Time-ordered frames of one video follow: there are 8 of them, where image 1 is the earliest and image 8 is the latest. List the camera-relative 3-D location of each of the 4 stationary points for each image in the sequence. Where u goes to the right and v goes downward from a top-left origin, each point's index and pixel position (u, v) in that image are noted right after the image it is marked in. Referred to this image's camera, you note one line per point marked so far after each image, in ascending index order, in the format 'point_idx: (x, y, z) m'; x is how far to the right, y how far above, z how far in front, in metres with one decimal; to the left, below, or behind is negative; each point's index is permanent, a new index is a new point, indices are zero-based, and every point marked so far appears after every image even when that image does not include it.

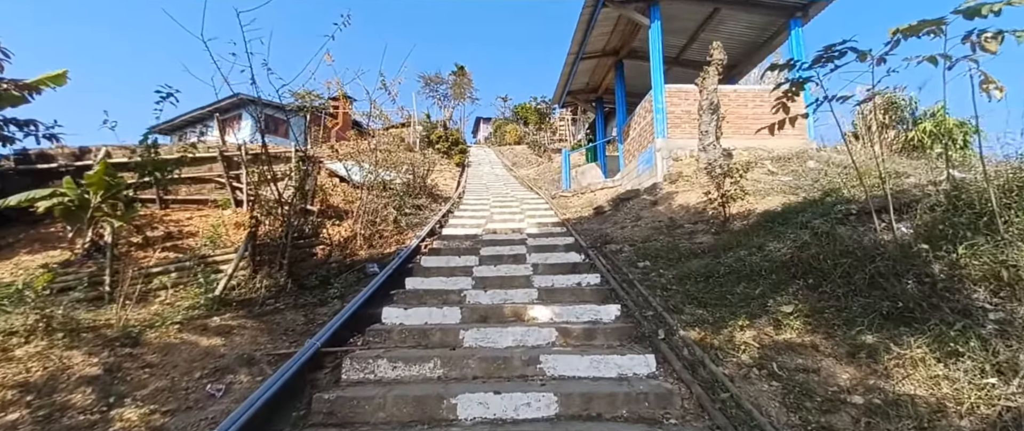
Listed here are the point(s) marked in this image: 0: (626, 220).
0: (+1.4, -0.1, +5.4) m
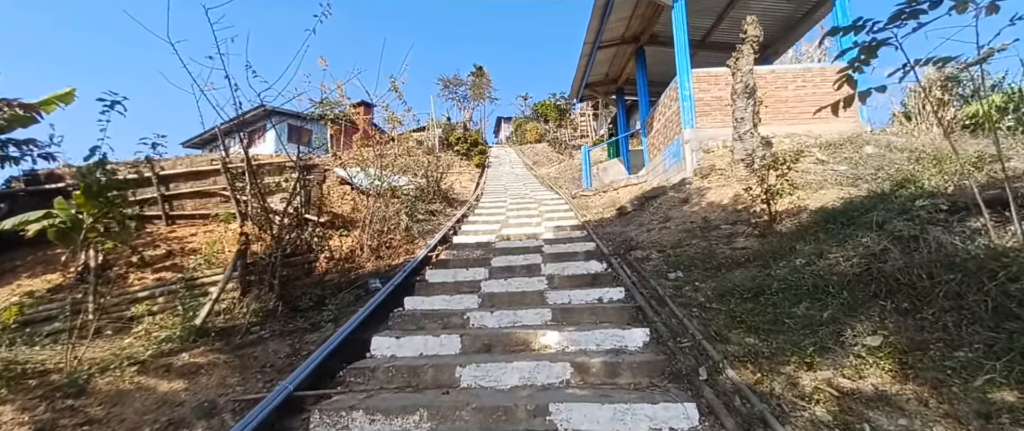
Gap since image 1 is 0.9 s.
0: (+1.6, -0.1, +4.9) m
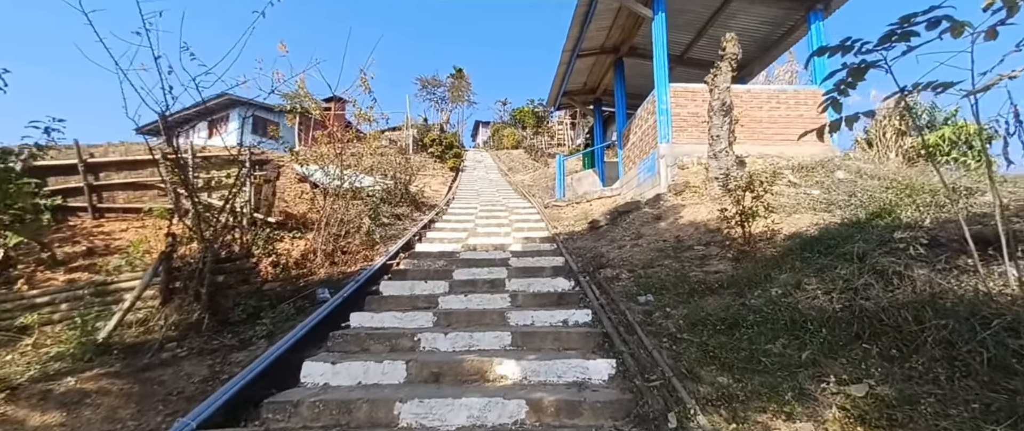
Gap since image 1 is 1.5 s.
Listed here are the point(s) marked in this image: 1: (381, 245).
0: (+1.2, -0.3, +4.7) m
1: (-1.9, -0.4, +6.4) m
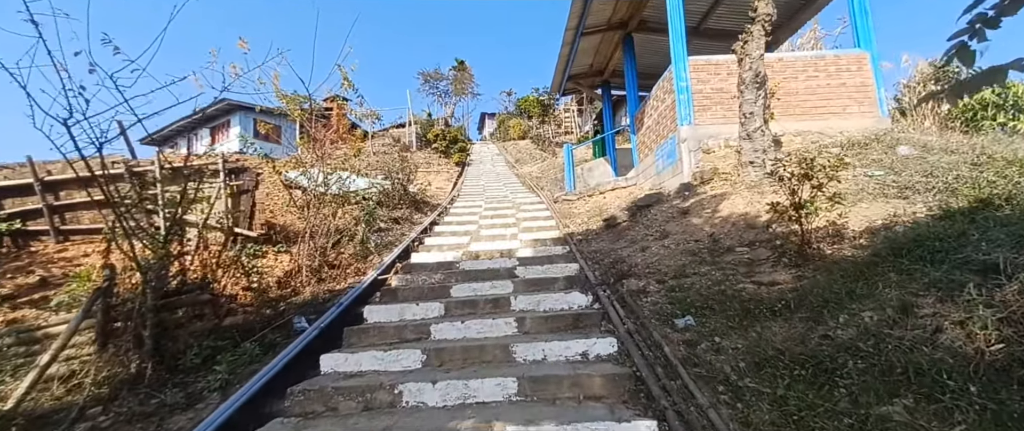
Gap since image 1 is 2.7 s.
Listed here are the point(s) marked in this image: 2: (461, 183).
0: (+1.3, -0.2, +4.1) m
1: (-1.8, -0.5, +5.8) m
2: (-1.6, +1.0, +13.7) m
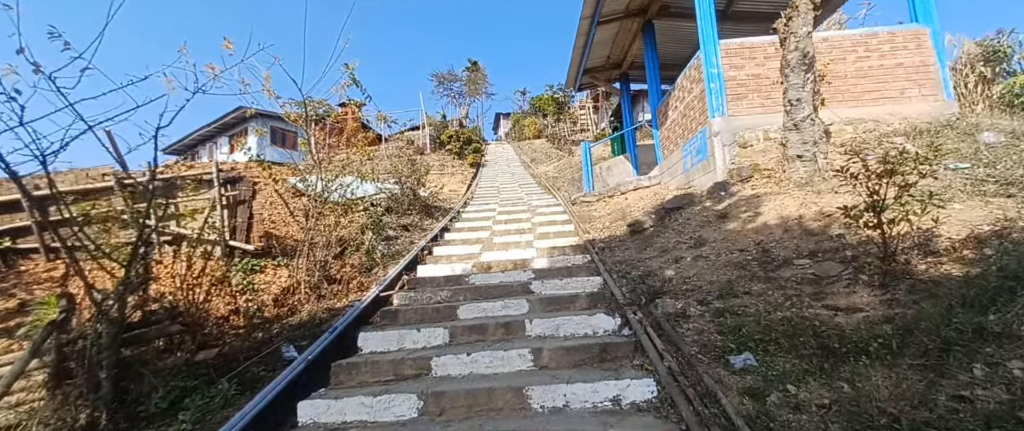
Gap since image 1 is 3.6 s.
0: (+1.4, -0.3, +3.5) m
1: (-1.6, -0.6, +5.4) m
2: (-1.1, +0.9, +13.3) m
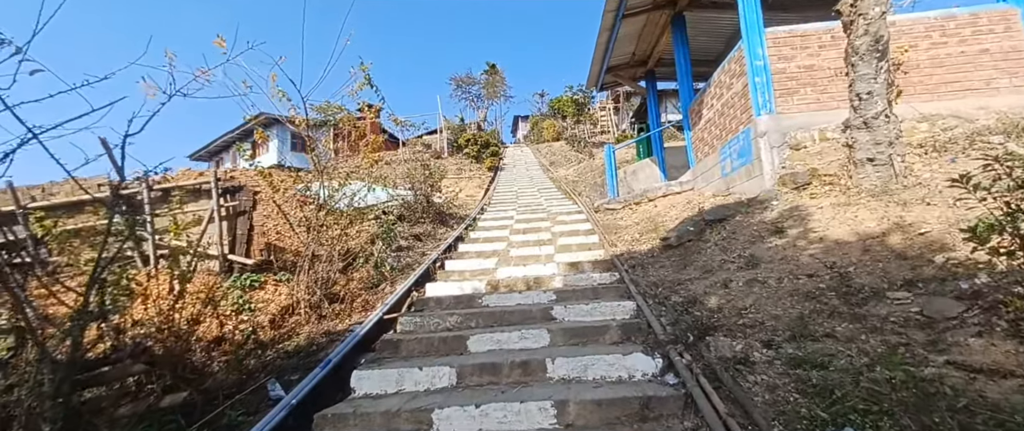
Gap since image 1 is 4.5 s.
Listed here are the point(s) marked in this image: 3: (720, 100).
0: (+1.5, -0.4, +3.0) m
1: (-1.4, -0.8, +5.0) m
2: (-0.6, +0.8, +12.9) m
3: (+2.4, +1.3, +5.0) m
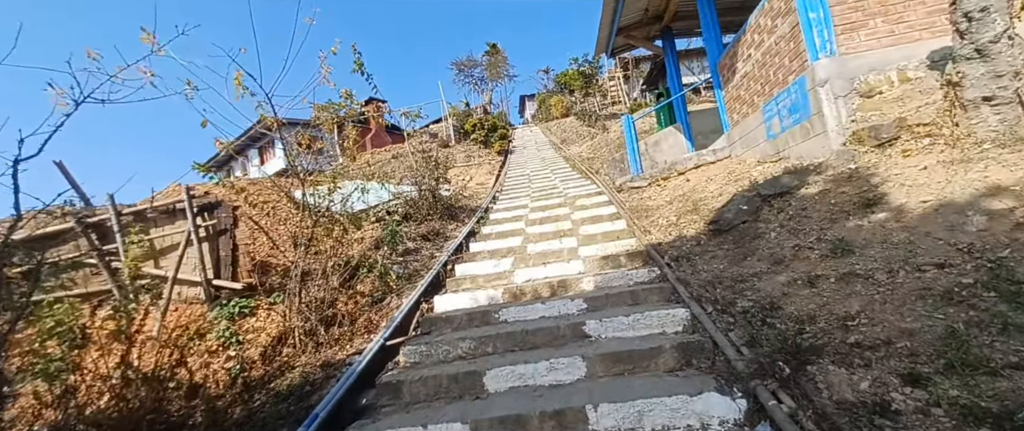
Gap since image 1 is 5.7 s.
0: (+1.6, -0.2, +2.3) m
1: (-1.2, -0.8, +4.5) m
2: (-0.2, +1.1, +12.2) m
3: (+2.4, +1.6, +4.2) m
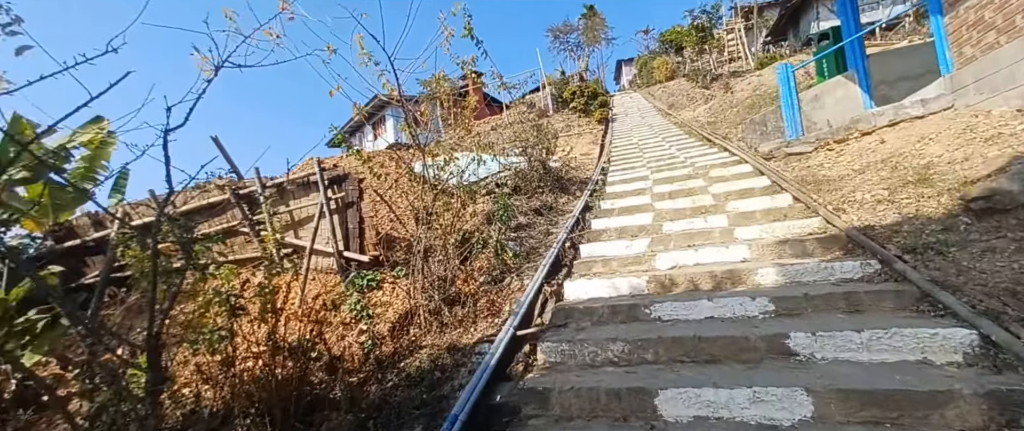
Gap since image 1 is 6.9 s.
0: (+2.3, -0.1, +1.4) m
1: (0.0, -0.6, +4.1) m
2: (+2.6, +1.8, +11.3) m
3: (+3.5, +1.8, +2.9) m
